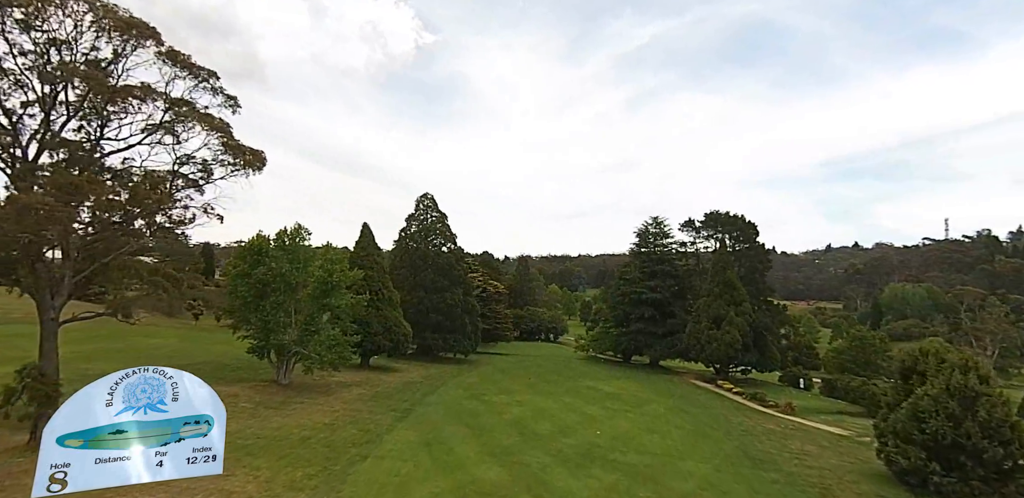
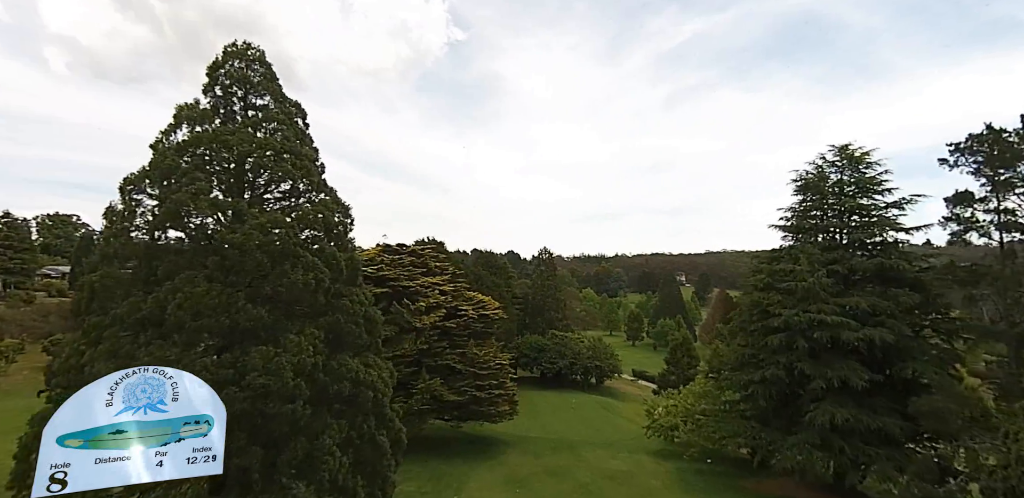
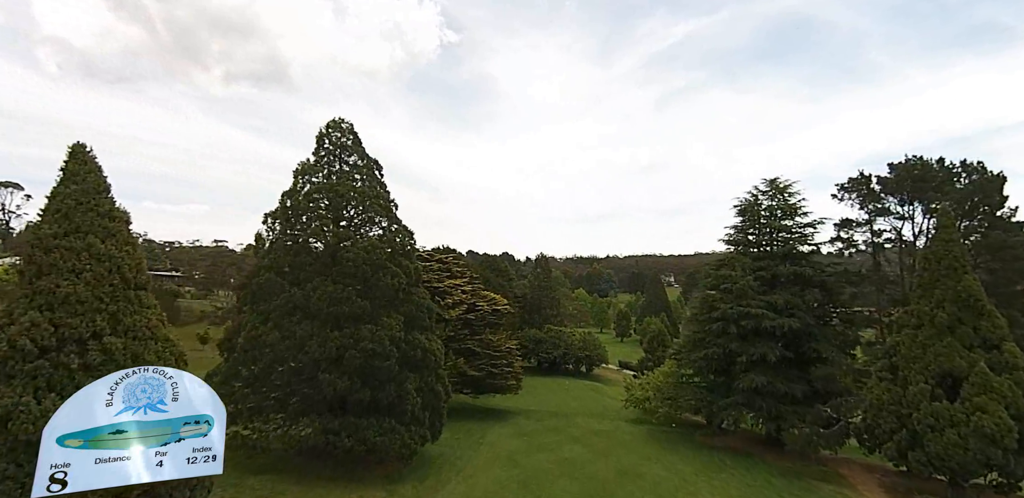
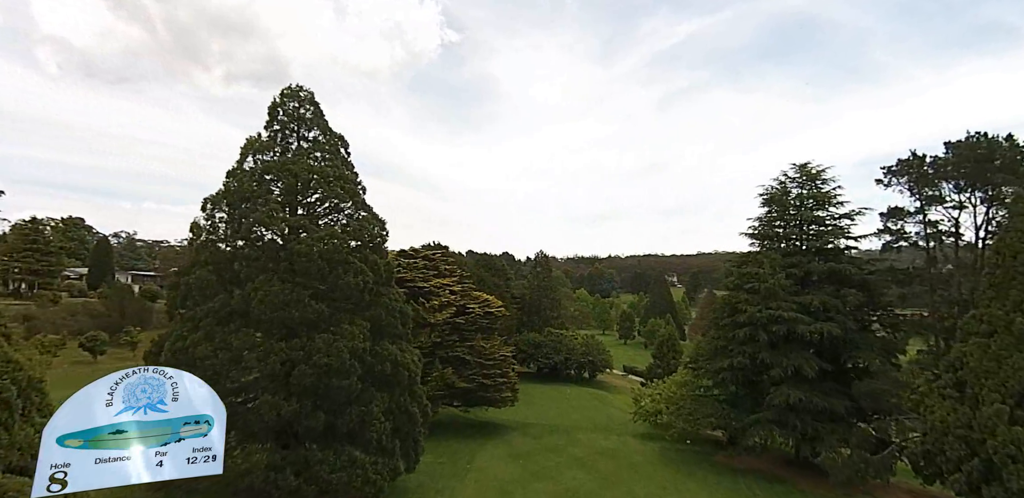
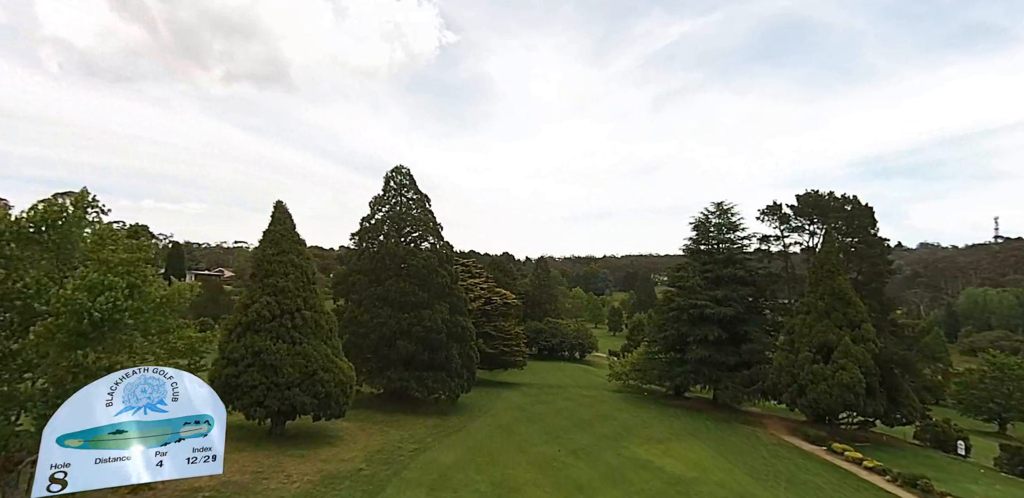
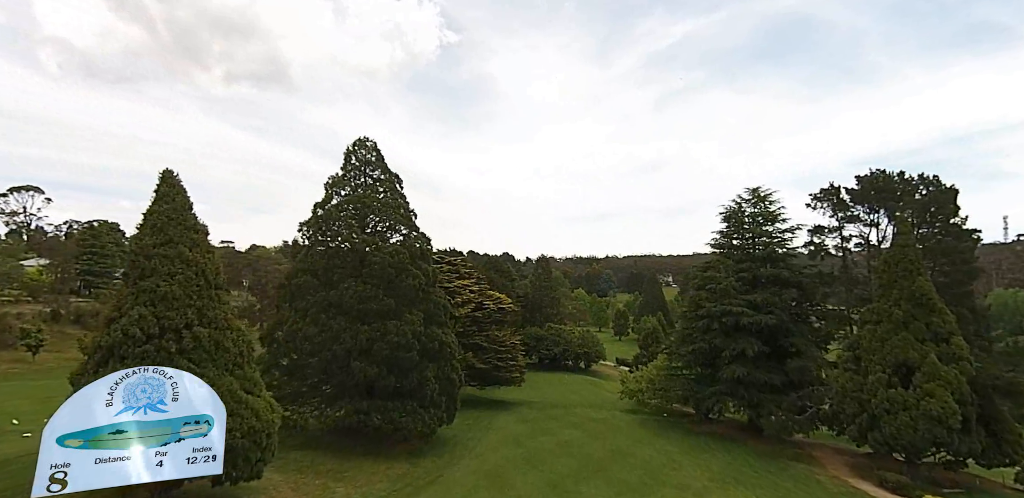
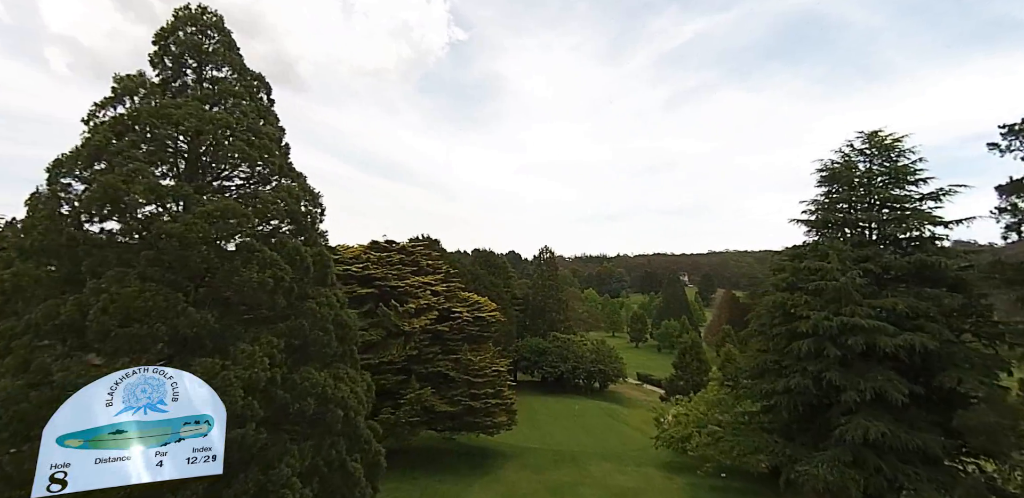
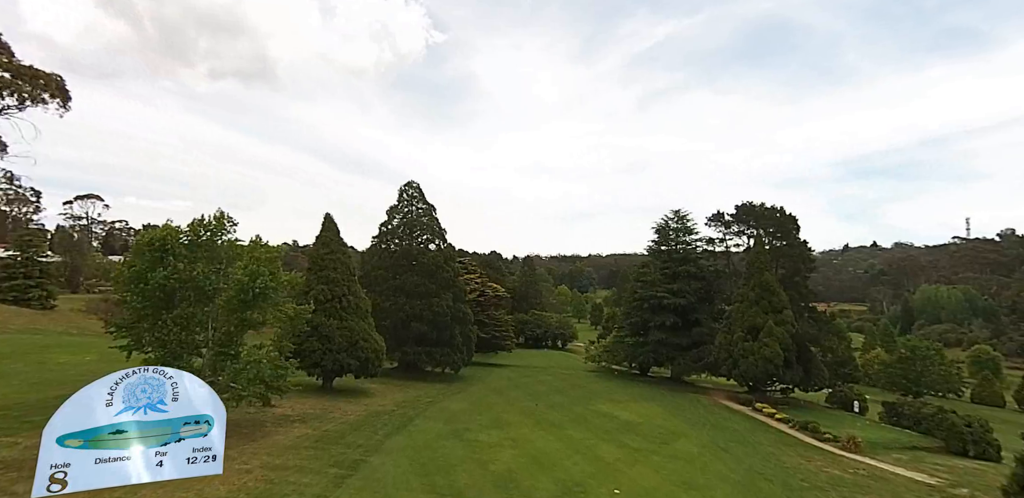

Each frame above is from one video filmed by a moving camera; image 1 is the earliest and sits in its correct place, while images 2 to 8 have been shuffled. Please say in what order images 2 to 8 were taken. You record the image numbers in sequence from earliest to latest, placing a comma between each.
8, 5, 6, 3, 4, 2, 7
